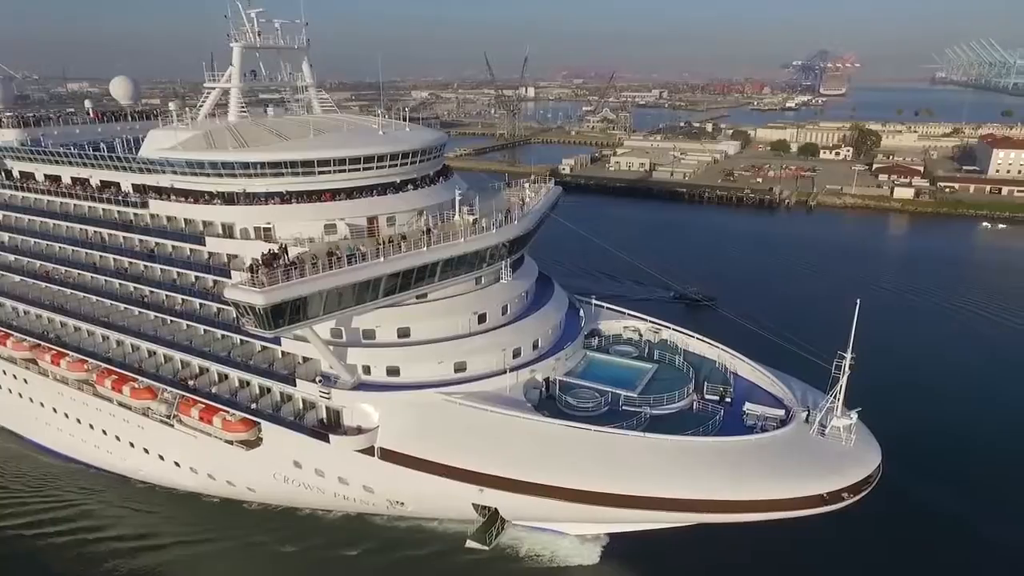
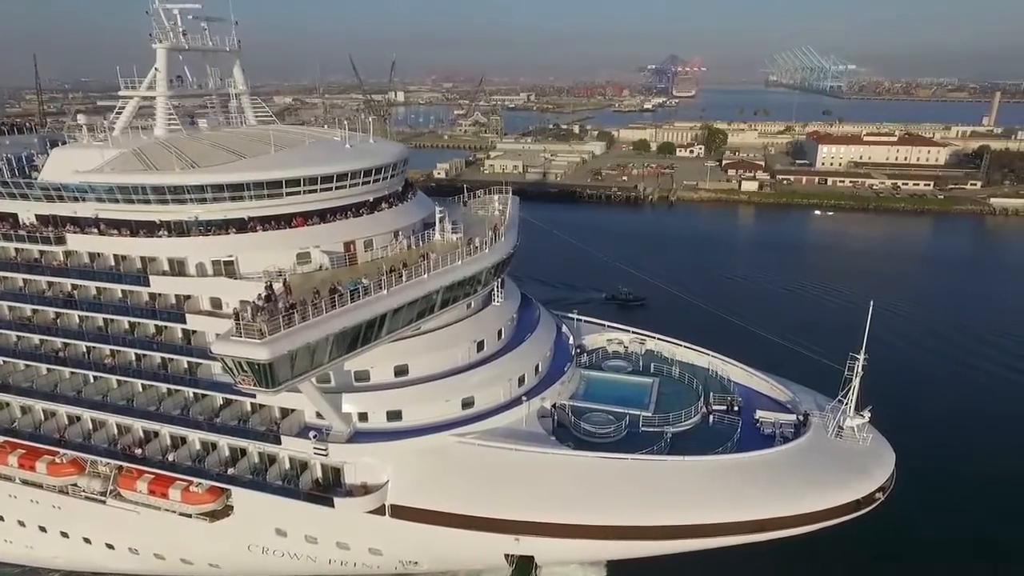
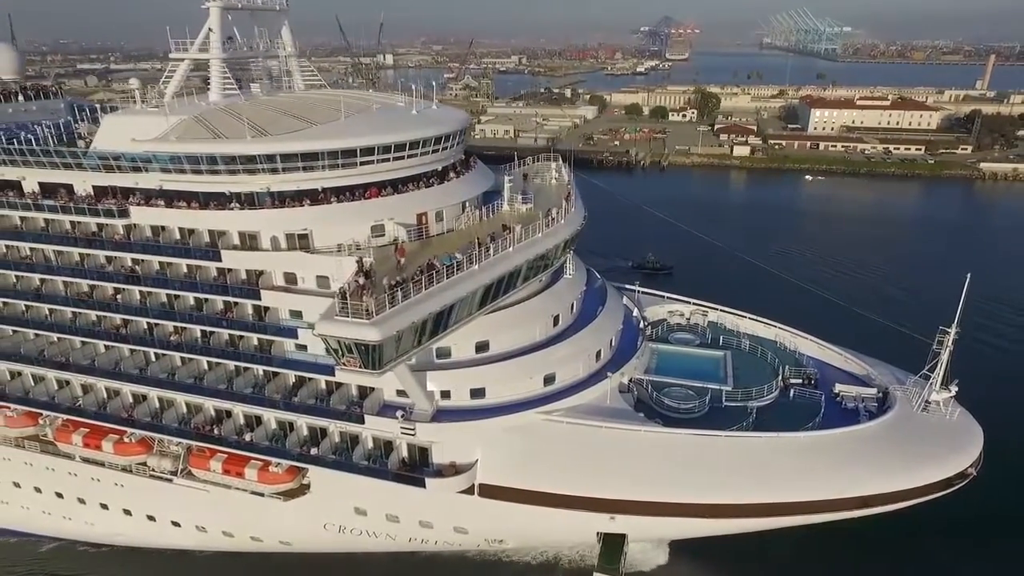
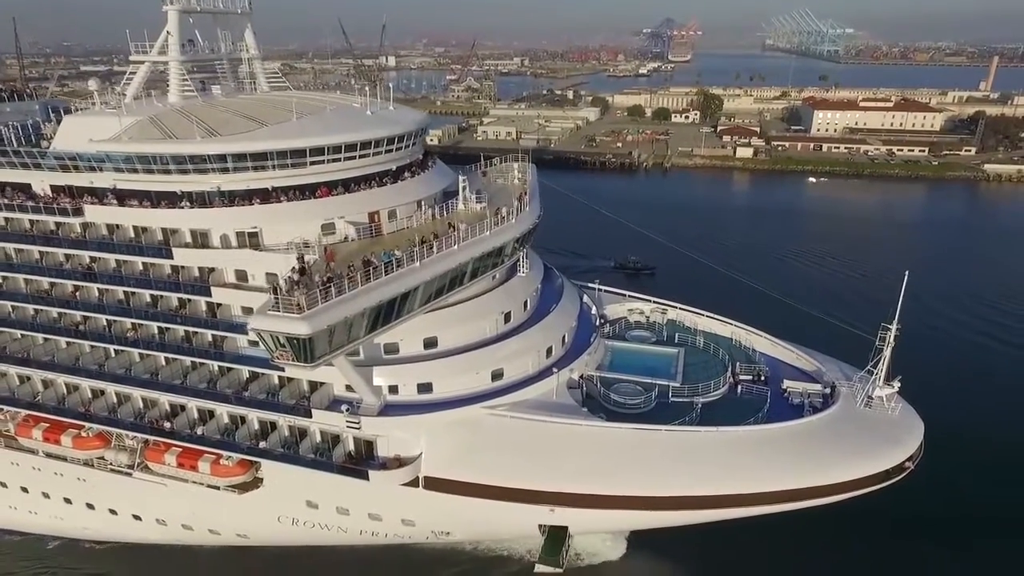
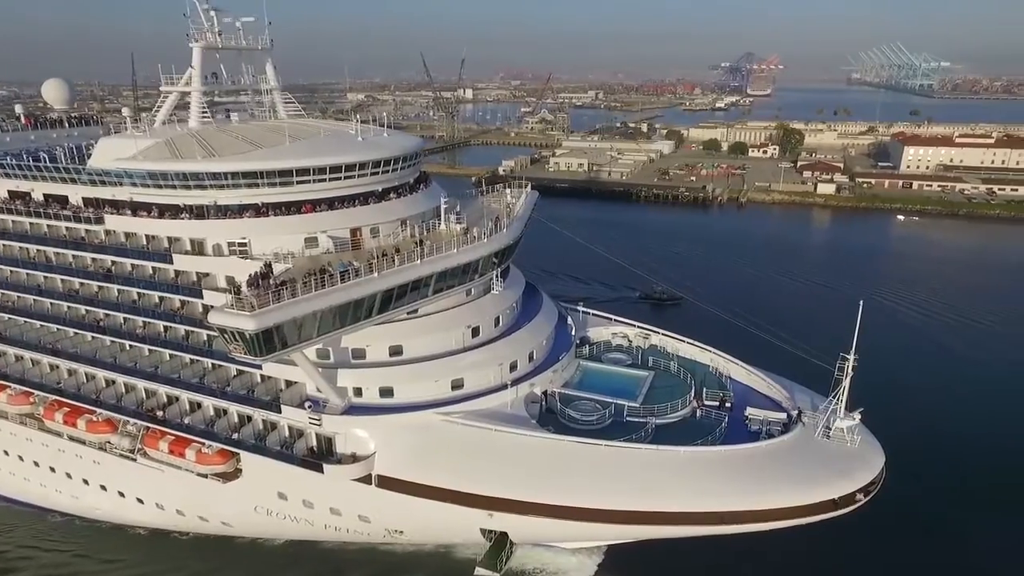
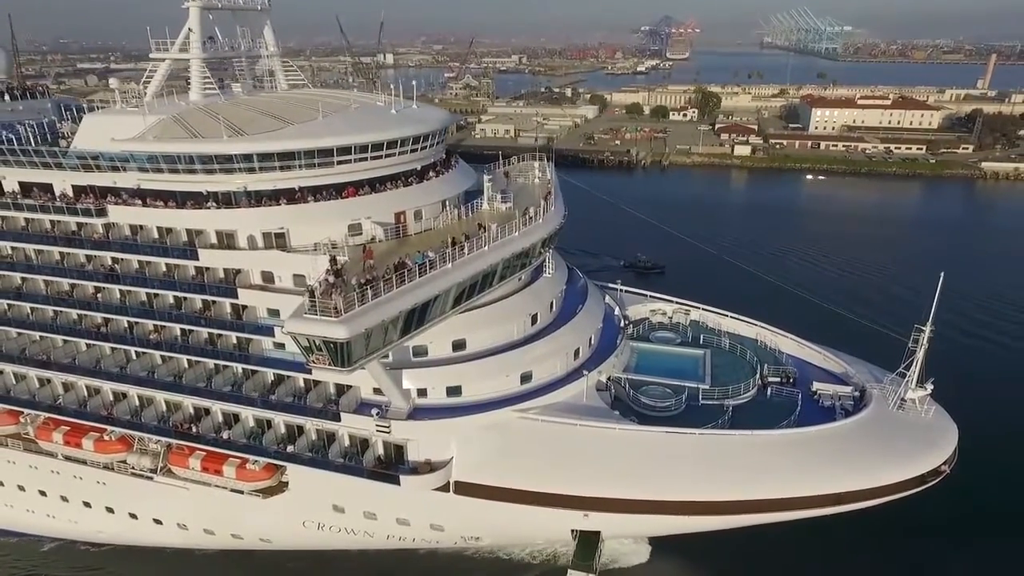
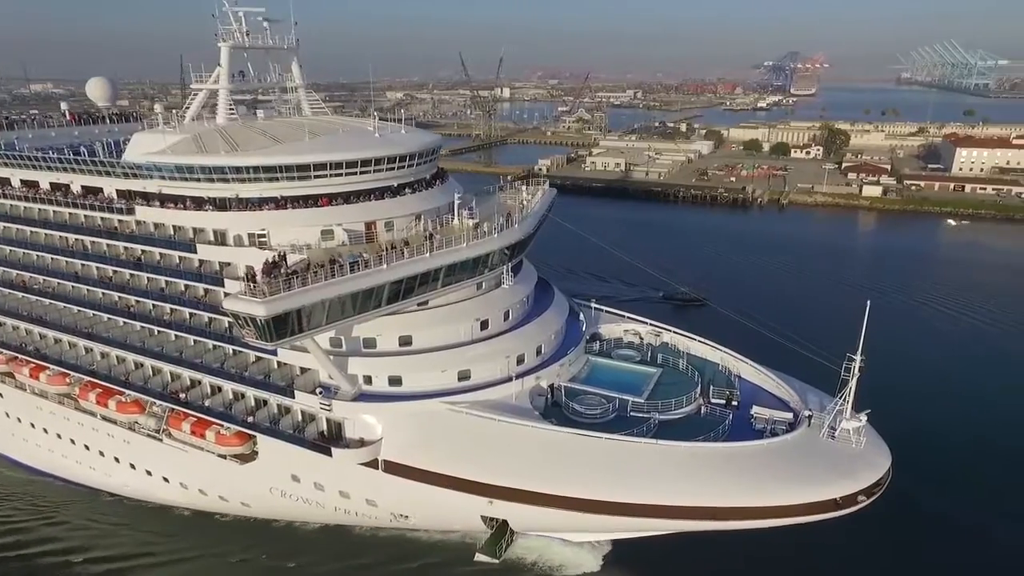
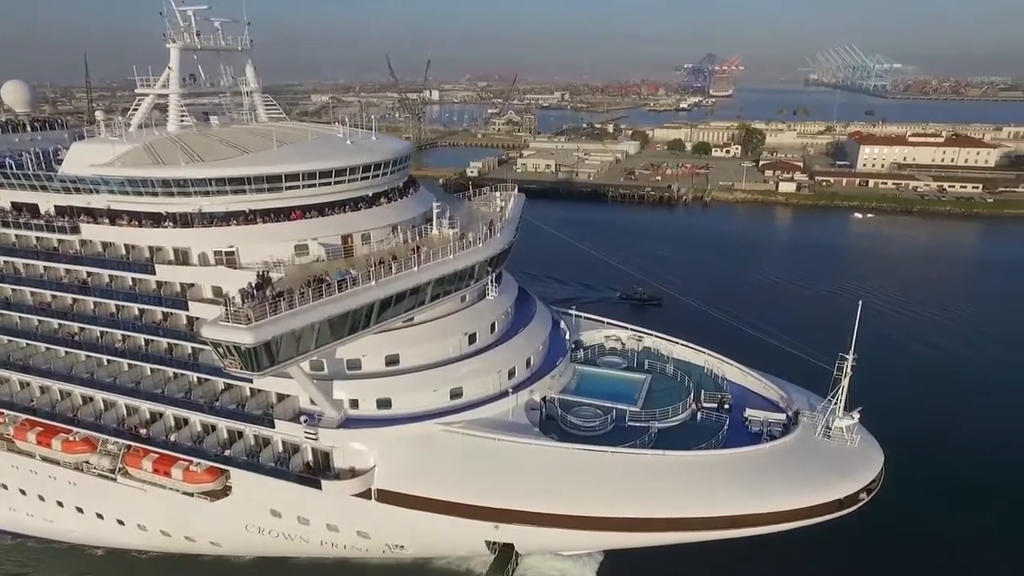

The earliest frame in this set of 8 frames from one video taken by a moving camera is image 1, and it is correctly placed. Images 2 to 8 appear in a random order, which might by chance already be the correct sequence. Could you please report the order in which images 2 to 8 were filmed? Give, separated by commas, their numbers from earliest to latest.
7, 5, 8, 2, 4, 6, 3
